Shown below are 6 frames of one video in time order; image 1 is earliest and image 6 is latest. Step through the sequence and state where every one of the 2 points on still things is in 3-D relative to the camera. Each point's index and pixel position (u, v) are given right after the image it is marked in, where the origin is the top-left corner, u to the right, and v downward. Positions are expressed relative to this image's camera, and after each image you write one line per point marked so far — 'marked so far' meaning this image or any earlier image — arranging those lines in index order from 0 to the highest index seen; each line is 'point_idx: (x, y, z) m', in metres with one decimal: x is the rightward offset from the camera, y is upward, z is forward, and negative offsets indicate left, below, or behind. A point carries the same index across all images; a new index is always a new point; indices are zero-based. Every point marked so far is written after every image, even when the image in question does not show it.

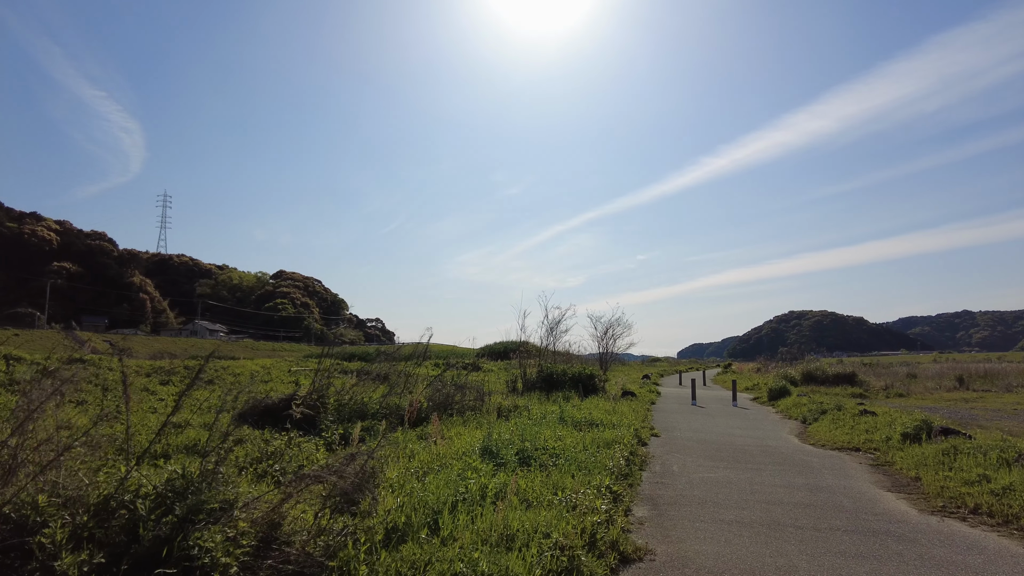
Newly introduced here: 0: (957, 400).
0: (+12.7, -3.2, +15.1) m
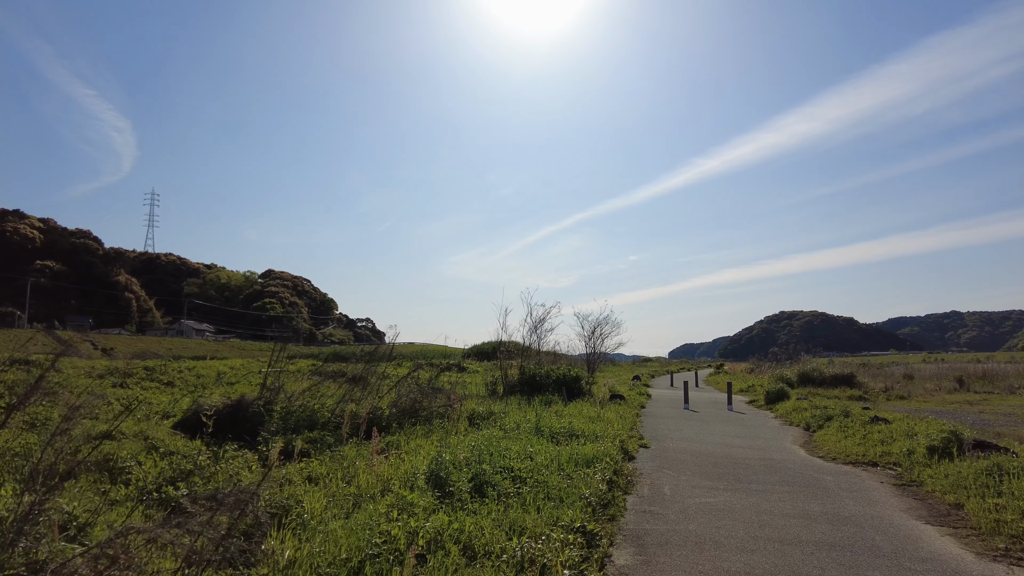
0: (+12.3, -3.1, +14.4) m
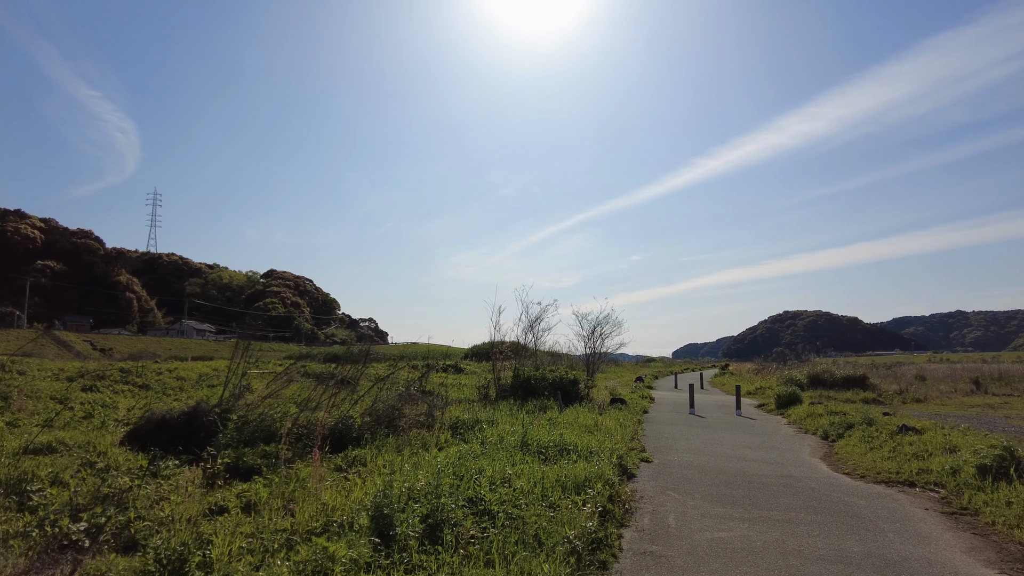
0: (+12.2, -3.0, +13.6) m
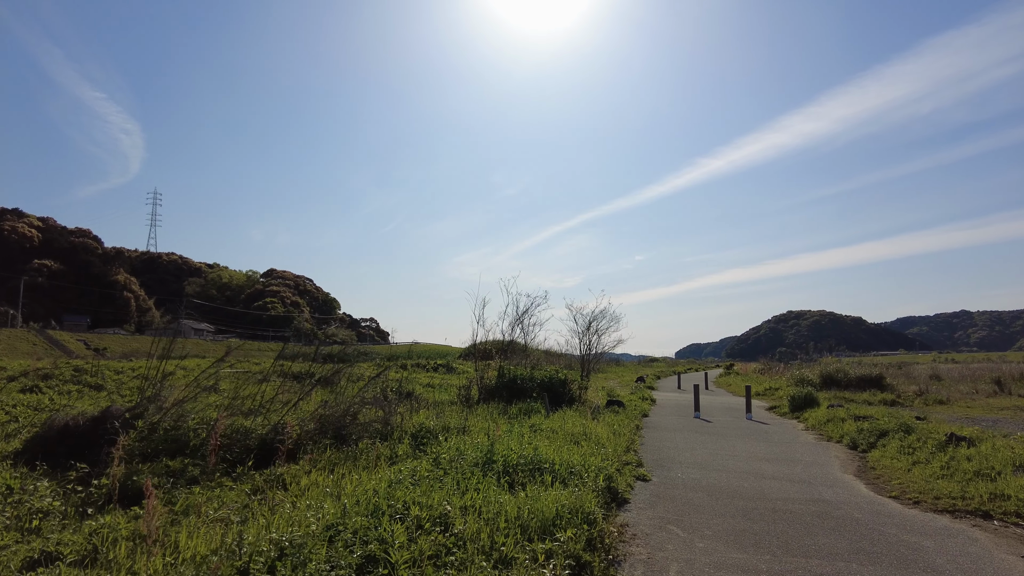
0: (+11.9, -2.9, +12.5) m
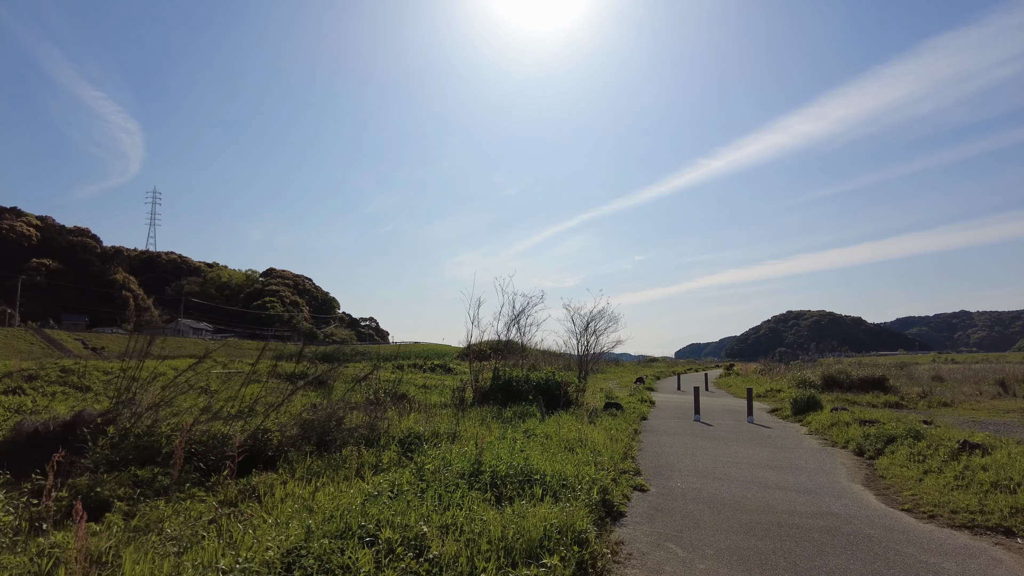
0: (+11.8, -2.9, +12.3) m
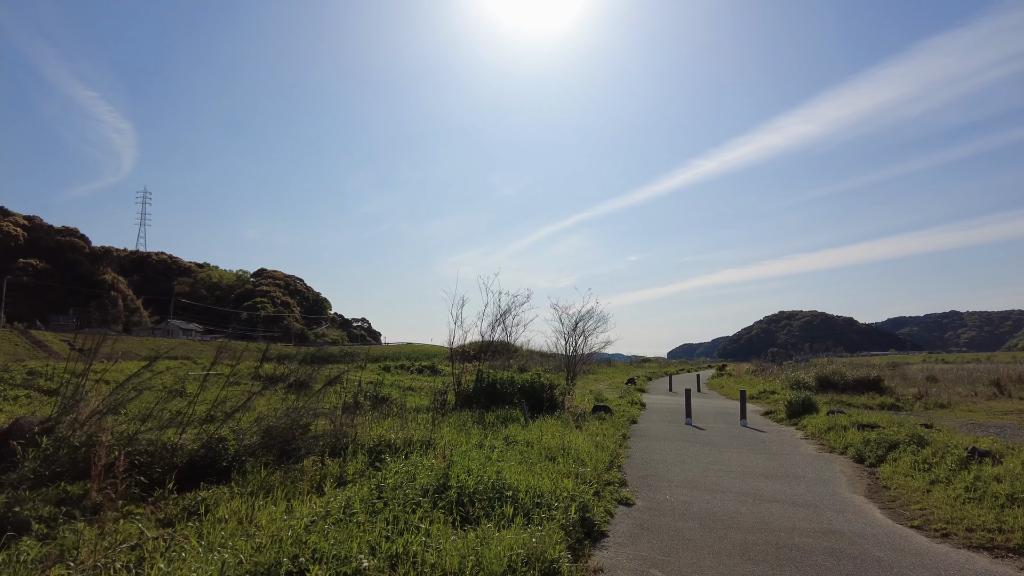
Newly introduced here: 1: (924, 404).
0: (+11.5, -2.8, +12.0) m
1: (+10.4, -2.9, +13.3) m
